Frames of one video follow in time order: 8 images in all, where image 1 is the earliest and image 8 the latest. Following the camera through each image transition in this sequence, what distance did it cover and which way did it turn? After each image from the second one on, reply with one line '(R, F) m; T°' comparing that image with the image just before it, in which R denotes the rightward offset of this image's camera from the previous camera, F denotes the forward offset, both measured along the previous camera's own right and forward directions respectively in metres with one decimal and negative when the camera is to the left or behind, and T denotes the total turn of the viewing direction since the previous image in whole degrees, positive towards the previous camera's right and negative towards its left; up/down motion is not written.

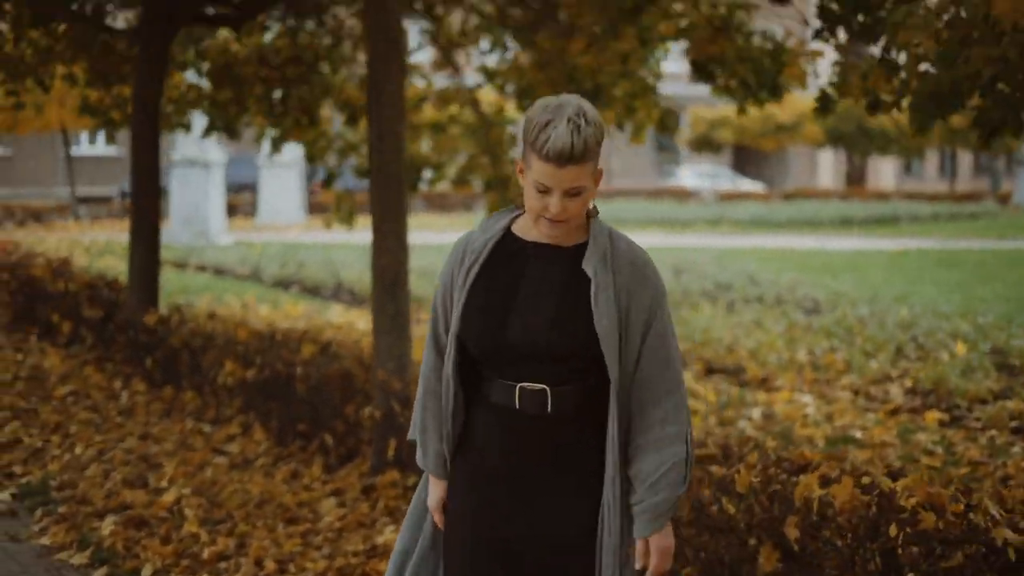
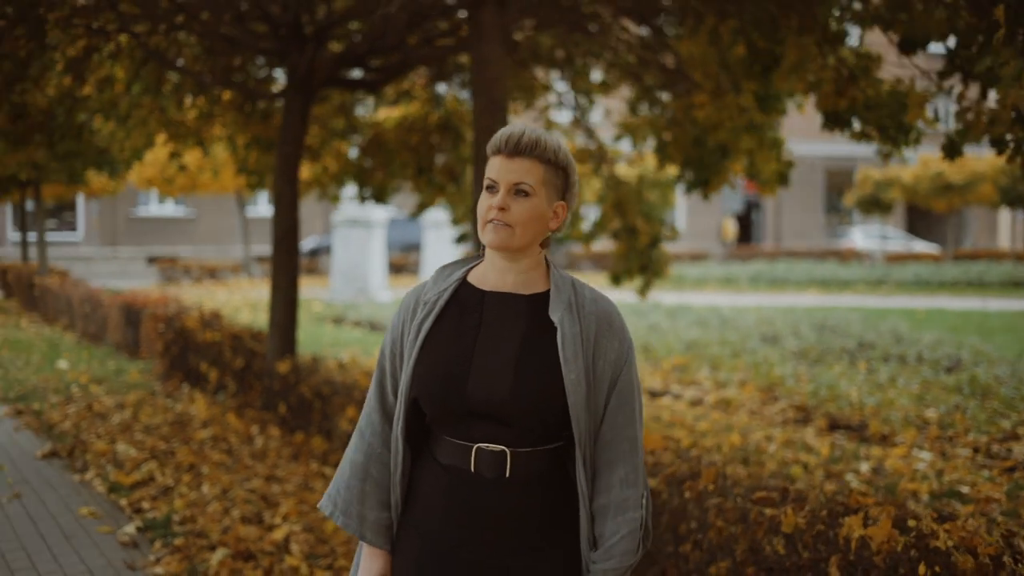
(+0.3, 0.0) m; -8°
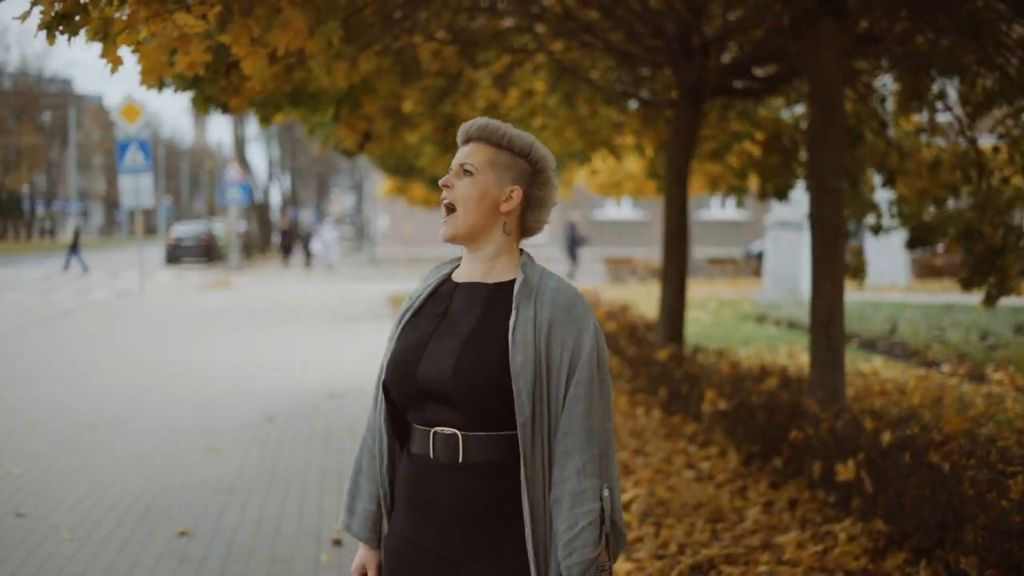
(+0.7, -0.5) m; -21°
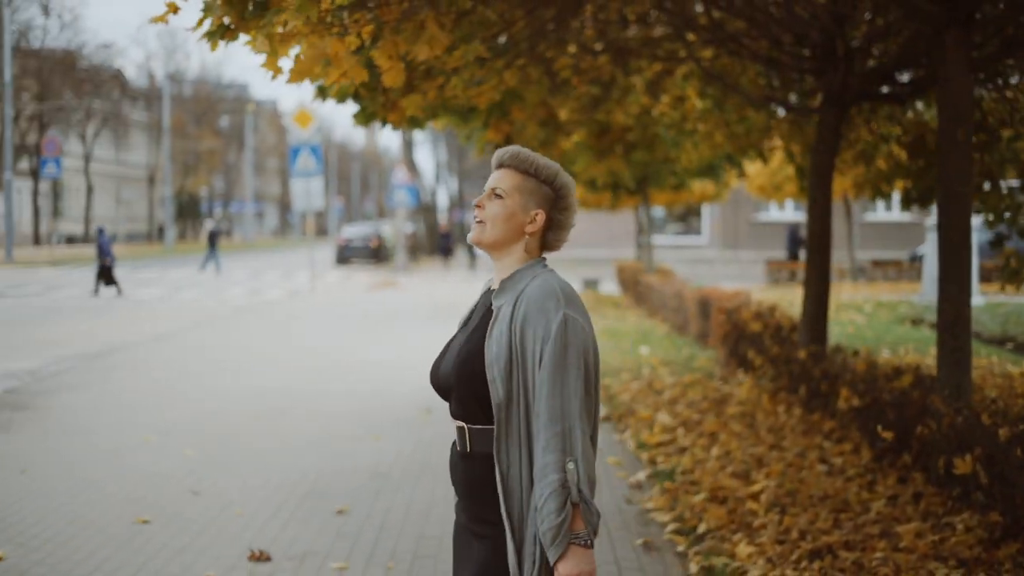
(+0.2, -0.5) m; -8°
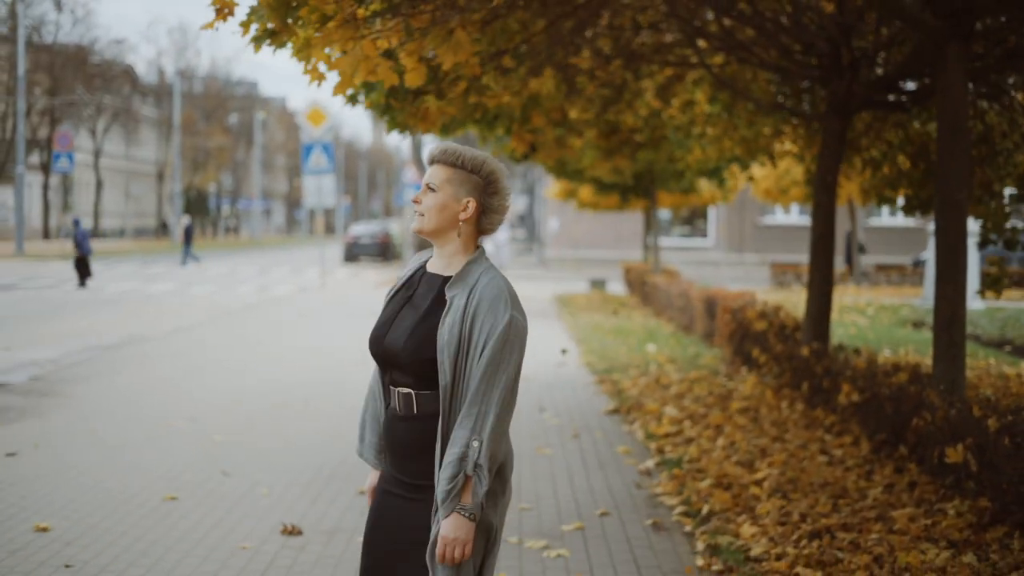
(-0.1, -0.4) m; 0°
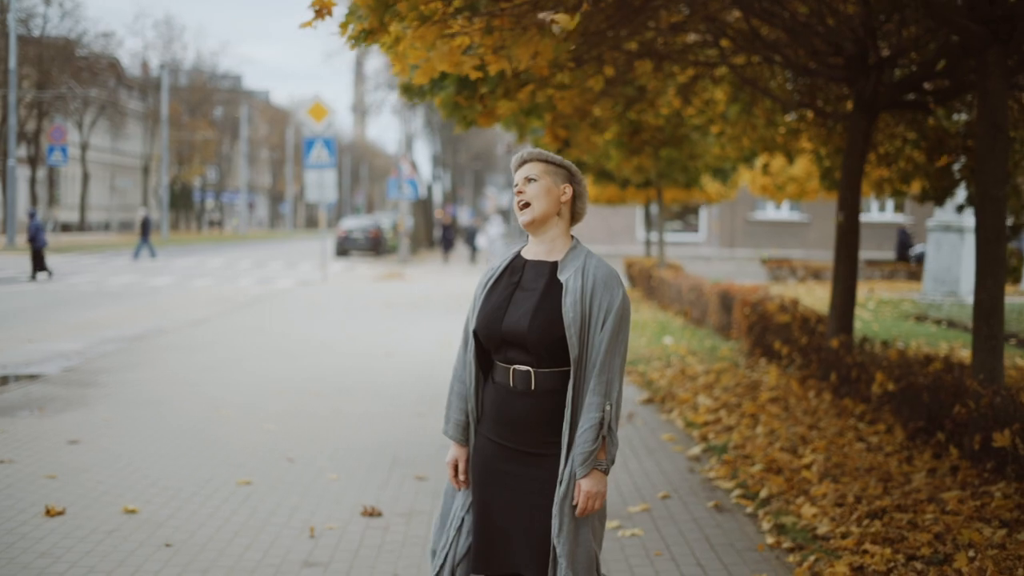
(-0.5, -0.3) m; +1°
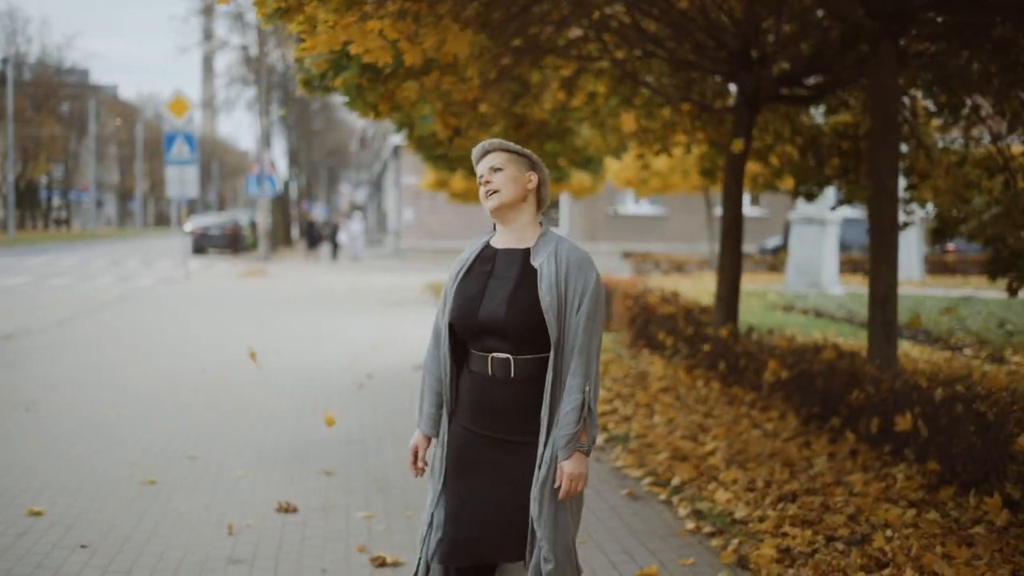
(-0.3, +0.1) m; +7°
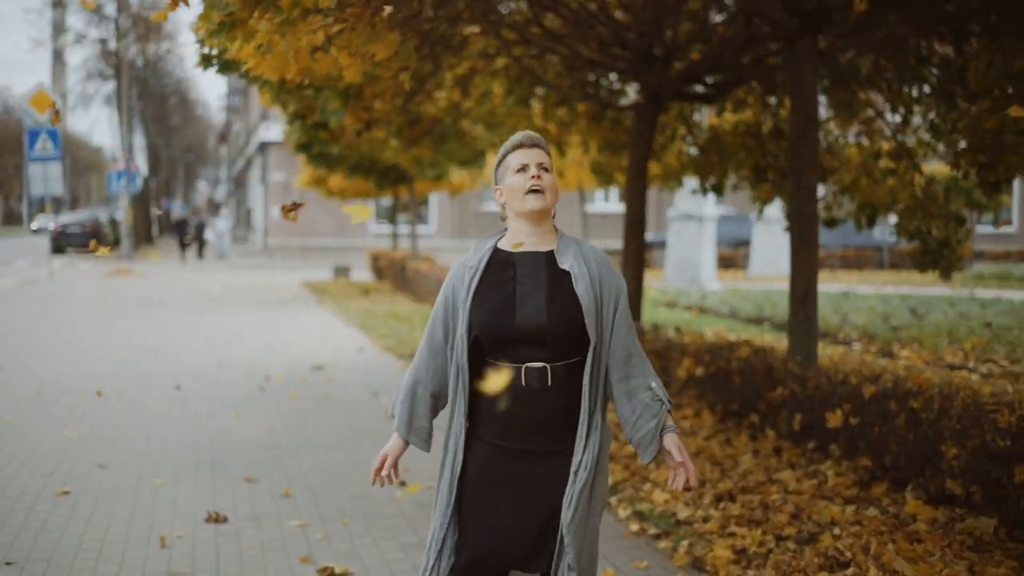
(-0.4, +0.2) m; +6°
